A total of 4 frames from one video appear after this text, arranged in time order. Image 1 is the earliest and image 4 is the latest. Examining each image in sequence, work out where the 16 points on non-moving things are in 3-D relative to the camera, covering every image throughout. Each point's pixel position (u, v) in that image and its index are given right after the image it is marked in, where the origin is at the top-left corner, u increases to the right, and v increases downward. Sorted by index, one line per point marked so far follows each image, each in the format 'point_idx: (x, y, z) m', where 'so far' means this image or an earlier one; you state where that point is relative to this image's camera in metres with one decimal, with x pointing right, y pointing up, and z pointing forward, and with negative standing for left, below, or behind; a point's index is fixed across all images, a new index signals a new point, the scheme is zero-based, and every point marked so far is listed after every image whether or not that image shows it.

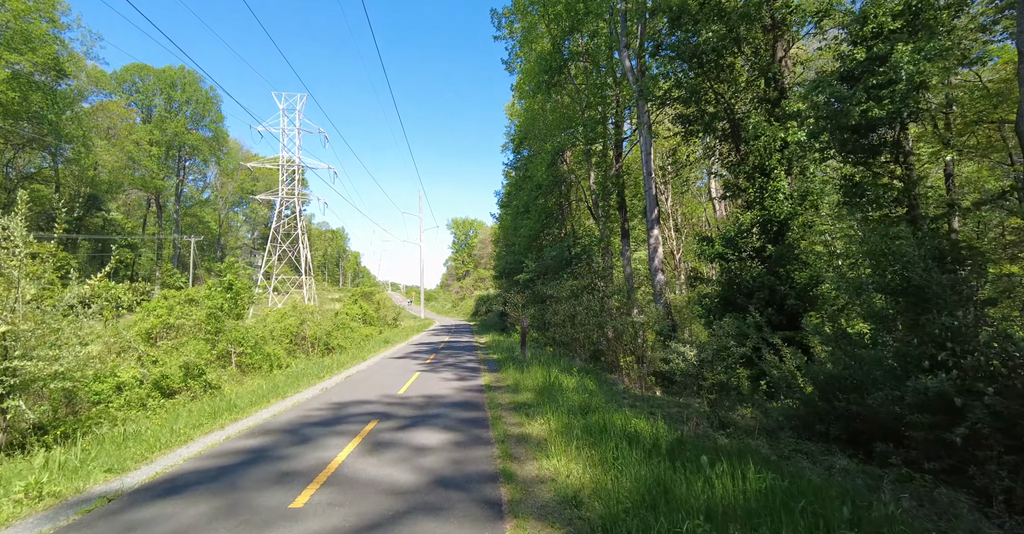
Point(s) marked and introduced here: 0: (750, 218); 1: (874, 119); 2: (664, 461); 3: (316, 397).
0: (+5.7, +1.2, +11.2) m
1: (+6.3, +2.6, +7.9) m
2: (+1.4, -1.8, +4.3) m
3: (-3.5, -2.3, +8.3) m
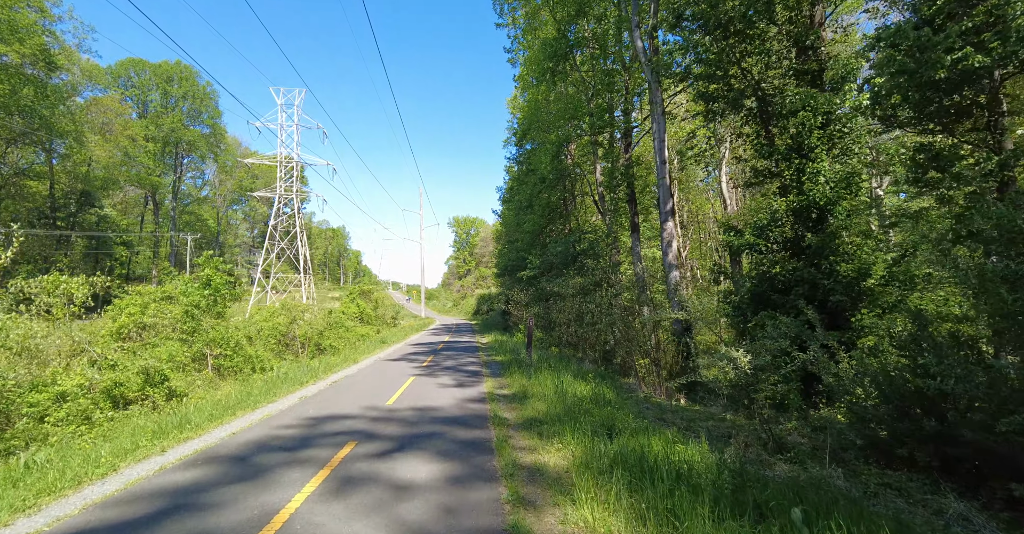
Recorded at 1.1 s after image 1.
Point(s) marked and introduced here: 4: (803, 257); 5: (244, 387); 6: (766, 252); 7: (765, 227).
0: (+5.8, +1.3, +9.9) m
1: (+6.4, +2.7, +6.7) m
2: (+1.5, -1.7, +3.1) m
3: (-3.3, -2.2, +7.1) m
4: (+6.1, +0.2, +9.8) m
5: (-5.8, -2.6, +10.2) m
6: (+5.7, +0.3, +10.5) m
7: (+5.6, +0.9, +10.3) m
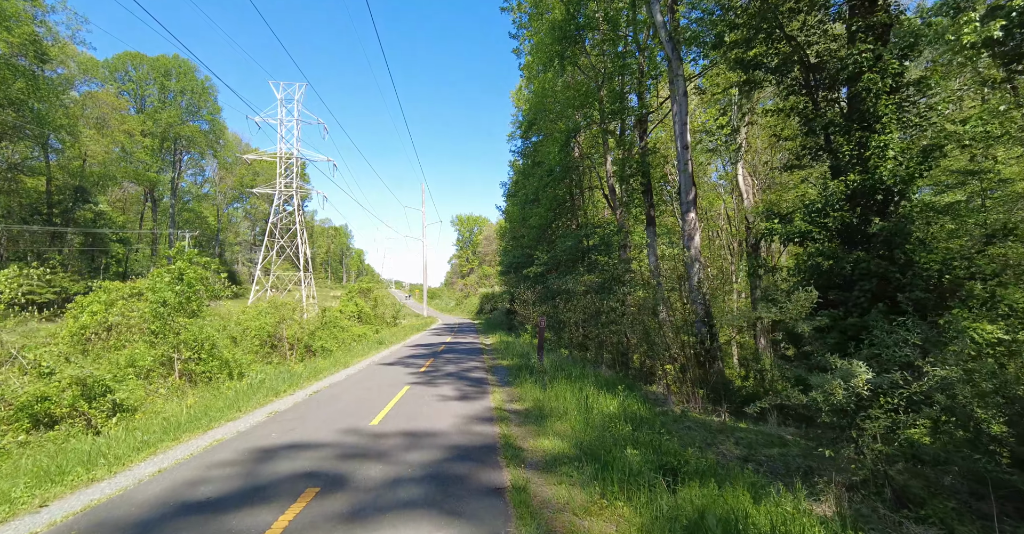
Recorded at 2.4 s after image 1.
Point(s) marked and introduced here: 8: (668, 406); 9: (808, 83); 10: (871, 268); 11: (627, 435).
0: (+6.0, +1.5, +8.4) m
1: (+6.6, +2.9, +5.2) m
2: (+1.7, -1.5, +1.6) m
3: (-3.2, -2.0, +5.6) m
4: (+6.3, +0.3, +8.3) m
5: (-5.6, -2.4, +8.8) m
6: (+5.9, +0.5, +9.0) m
7: (+5.8, +1.1, +8.8) m
8: (+2.8, -2.5, +8.5) m
9: (+6.3, +3.9, +10.0) m
10: (+6.1, 0.0, +7.9) m
11: (+1.3, -1.9, +5.3) m
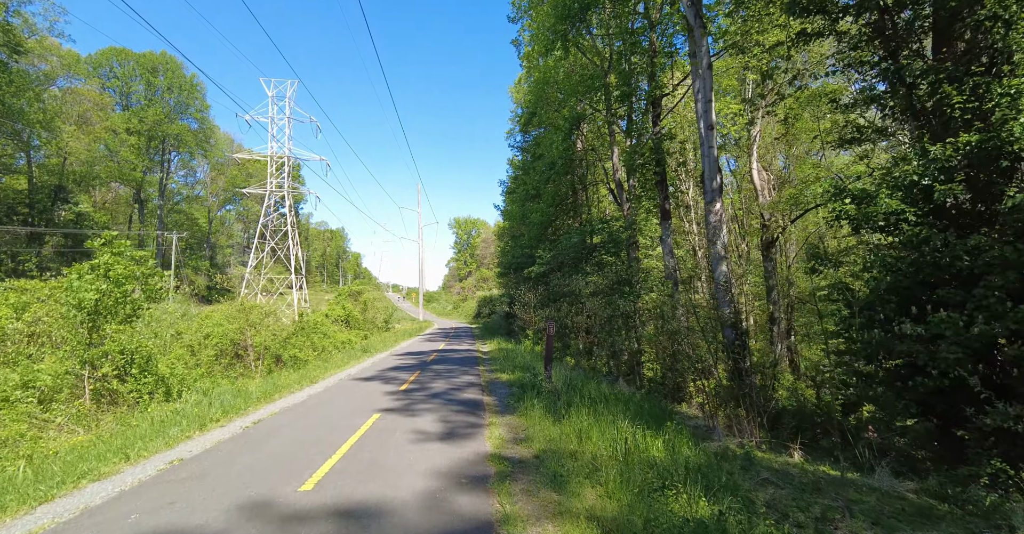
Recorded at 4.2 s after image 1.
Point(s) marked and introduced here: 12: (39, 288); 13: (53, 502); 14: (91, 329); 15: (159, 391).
0: (+6.0, +1.7, +6.4) m
1: (+6.6, +3.0, +3.1) m
2: (+1.7, -1.3, -0.5) m
3: (-3.1, -1.8, +3.5) m
4: (+6.3, +0.5, +6.2) m
5: (-5.6, -2.3, +6.6) m
6: (+6.0, +0.6, +6.9) m
7: (+5.9, +1.2, +6.8) m
8: (+2.9, -2.4, +6.4) m
9: (+6.4, +4.0, +8.0) m
10: (+6.1, +0.1, +5.8) m
11: (+1.4, -1.7, +3.2) m
12: (-10.0, -0.4, +9.8) m
13: (-3.8, -2.0, +4.0) m
14: (-8.1, -1.2, +9.0) m
15: (-7.3, -2.6, +9.7) m
